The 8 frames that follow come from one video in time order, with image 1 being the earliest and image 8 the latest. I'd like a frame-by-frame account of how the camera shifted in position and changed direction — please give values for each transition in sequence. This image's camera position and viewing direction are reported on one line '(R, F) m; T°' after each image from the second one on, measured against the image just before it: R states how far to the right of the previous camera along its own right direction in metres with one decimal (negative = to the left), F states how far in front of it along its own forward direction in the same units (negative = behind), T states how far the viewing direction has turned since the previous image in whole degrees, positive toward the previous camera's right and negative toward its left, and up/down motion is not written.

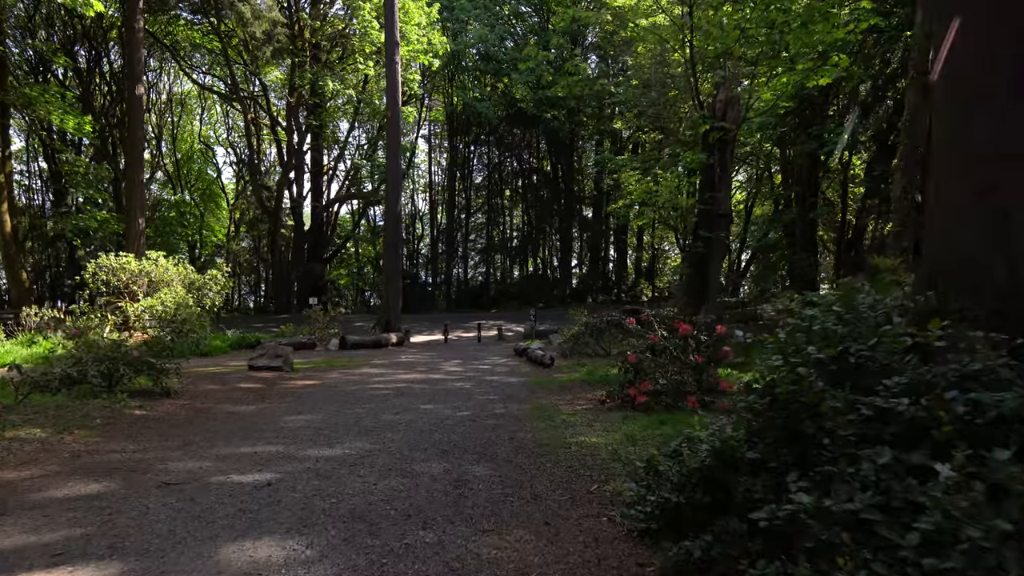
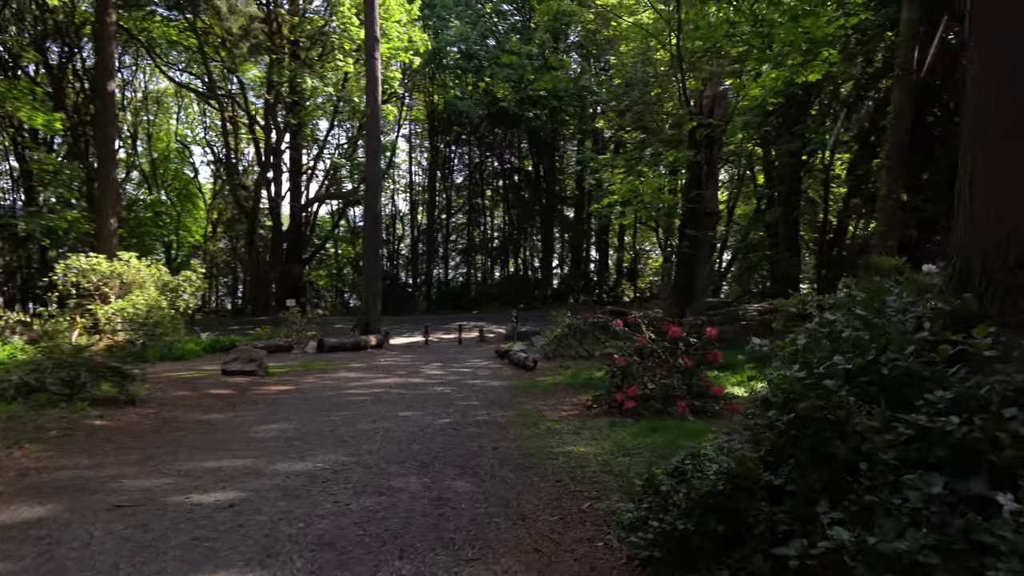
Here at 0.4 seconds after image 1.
(0.0, +0.3) m; +1°
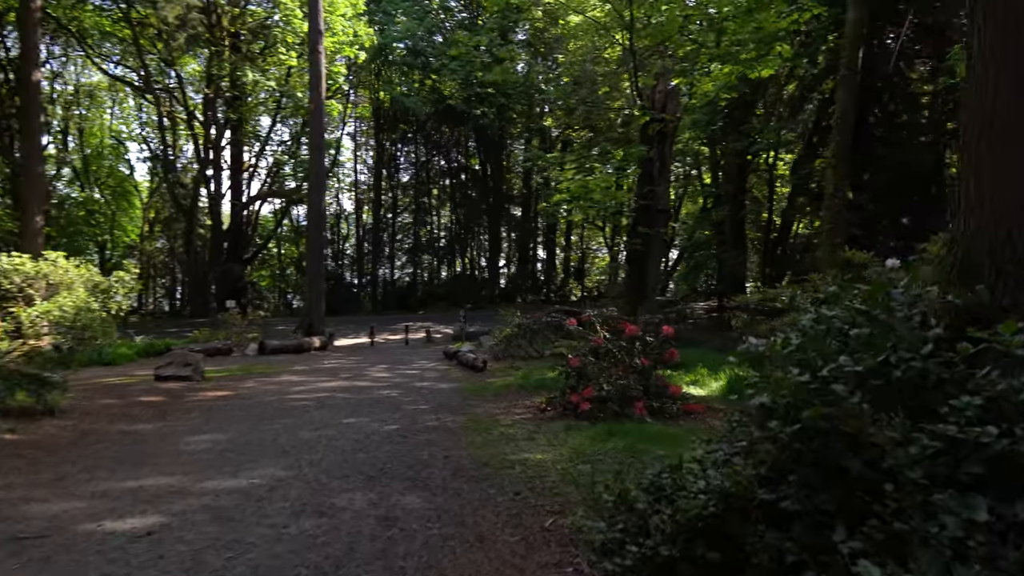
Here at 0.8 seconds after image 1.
(0.0, +0.3) m; +4°
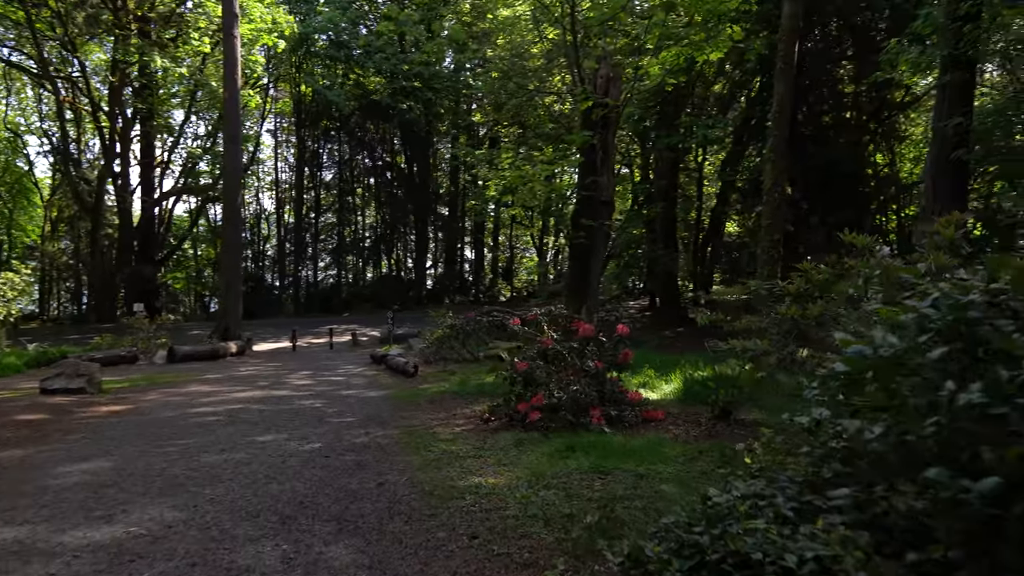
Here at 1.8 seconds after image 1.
(-0.1, +0.8) m; +5°
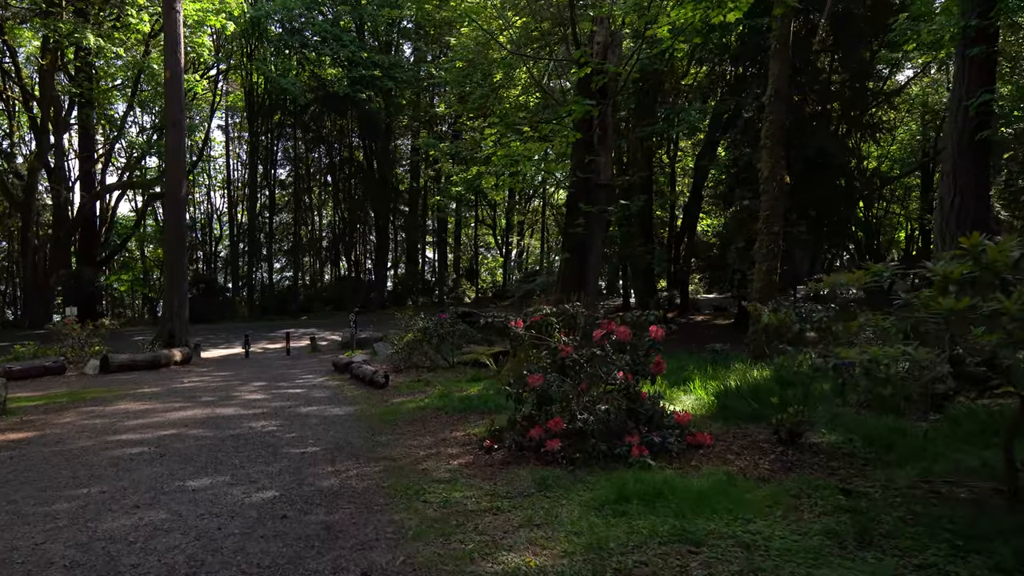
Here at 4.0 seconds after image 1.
(-0.3, +1.5) m; +3°
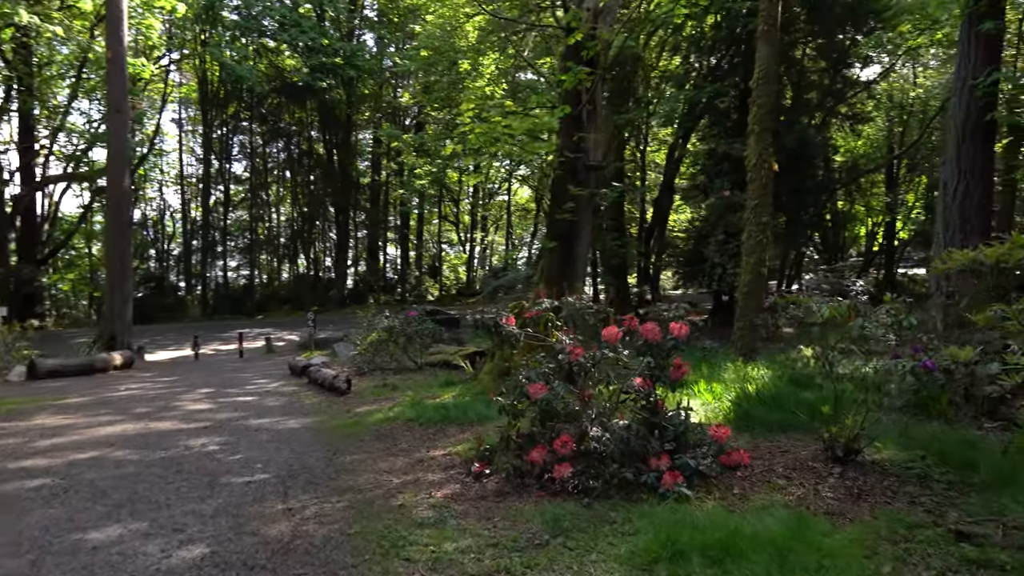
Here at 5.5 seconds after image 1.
(-0.2, +1.0) m; +3°
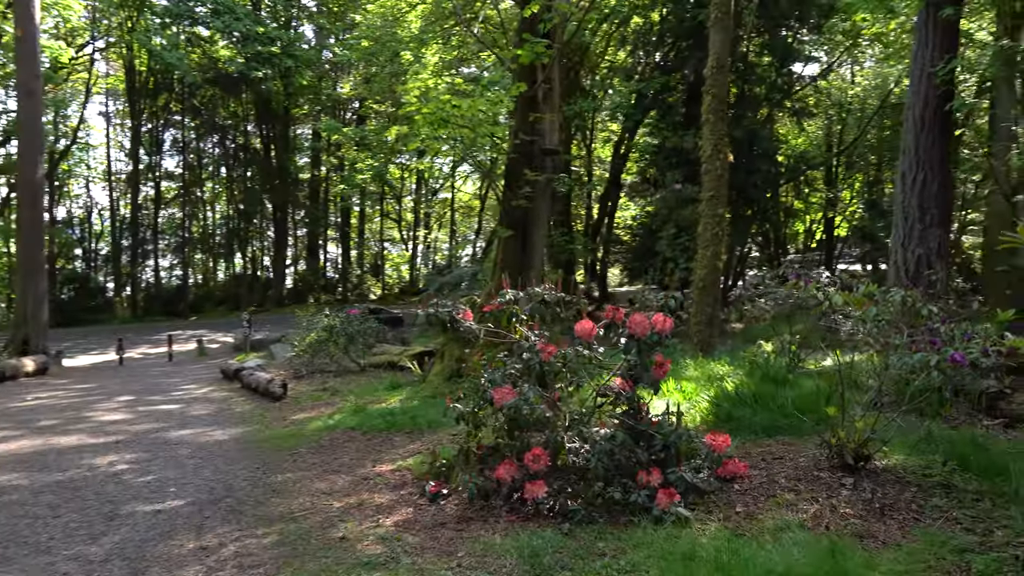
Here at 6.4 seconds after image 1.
(-0.1, +0.7) m; +4°
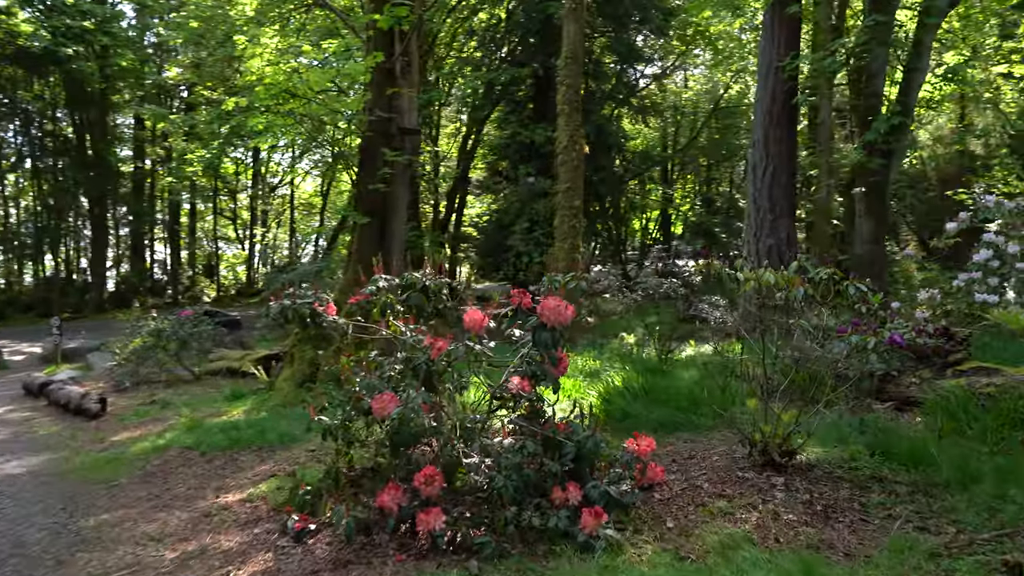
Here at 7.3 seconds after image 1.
(-0.1, +0.7) m; +11°
